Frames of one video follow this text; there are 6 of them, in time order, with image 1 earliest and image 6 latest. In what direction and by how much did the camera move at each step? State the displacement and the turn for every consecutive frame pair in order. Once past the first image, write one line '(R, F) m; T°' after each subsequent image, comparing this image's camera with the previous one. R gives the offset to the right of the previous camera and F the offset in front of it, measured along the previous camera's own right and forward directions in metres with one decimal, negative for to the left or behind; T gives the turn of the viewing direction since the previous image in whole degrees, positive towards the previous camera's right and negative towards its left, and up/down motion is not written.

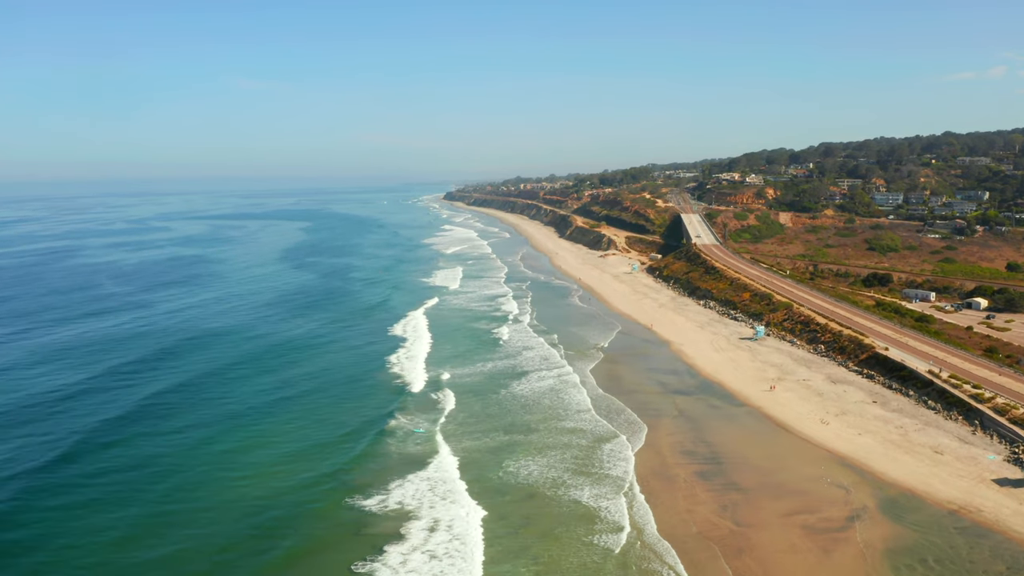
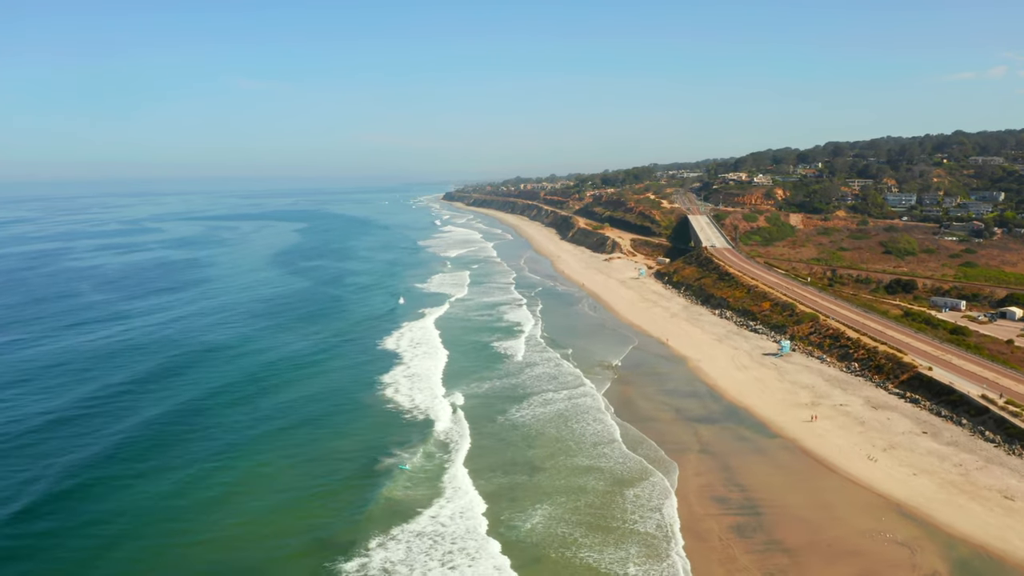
(0.0, +3.6) m; 0°
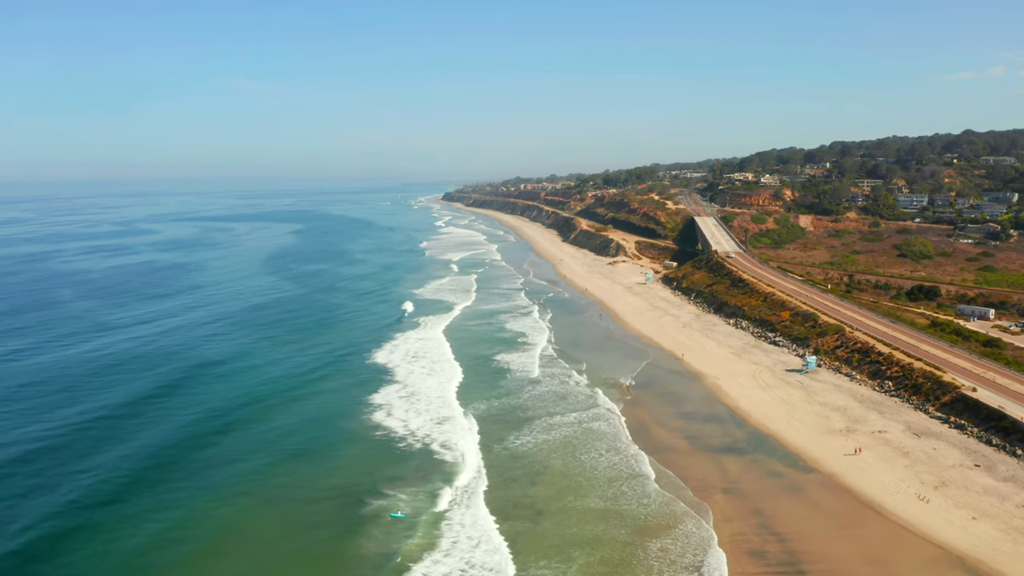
(0.0, +3.0) m; 0°
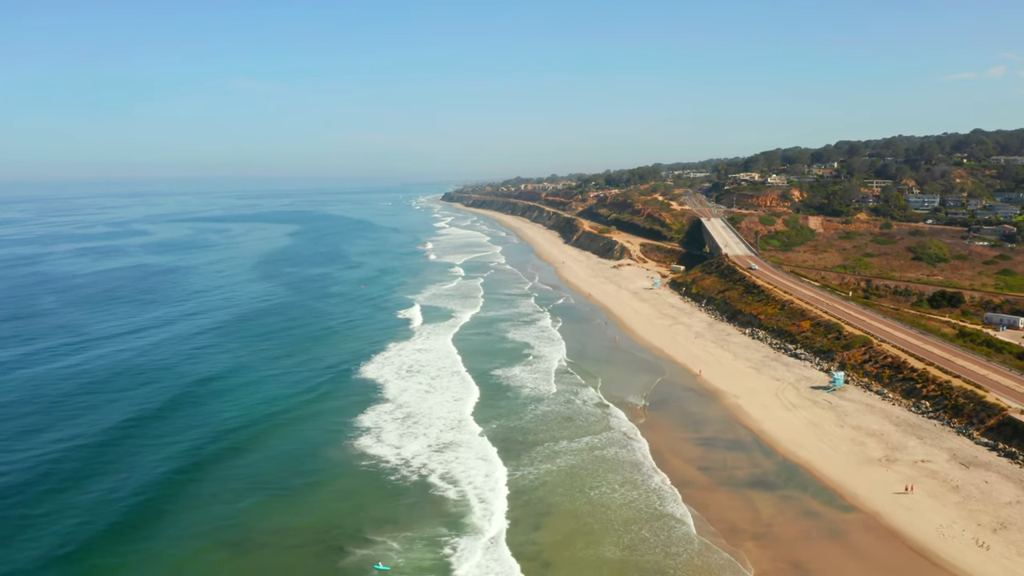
(0.0, +2.7) m; 0°
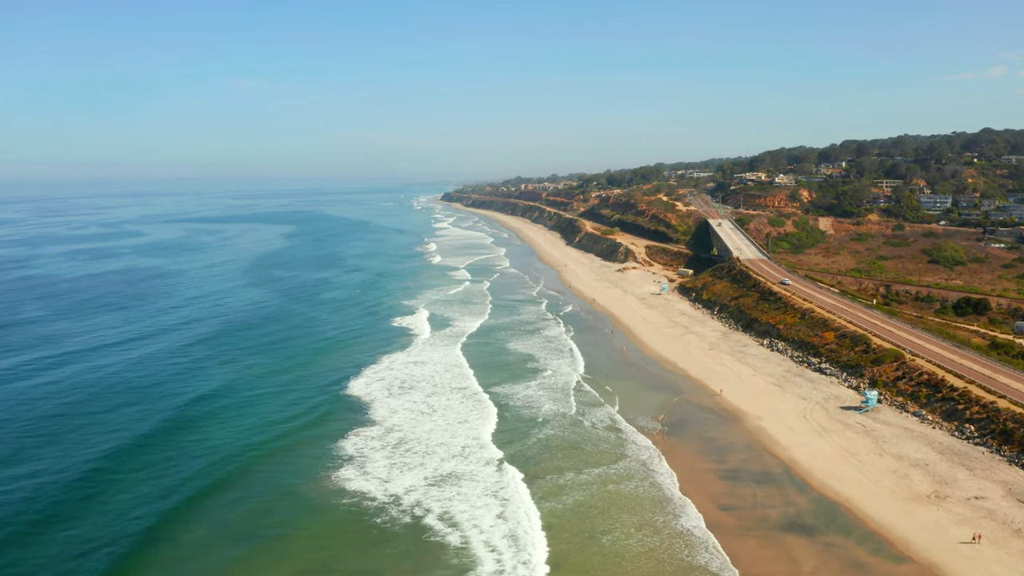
(0.0, +2.7) m; 0°
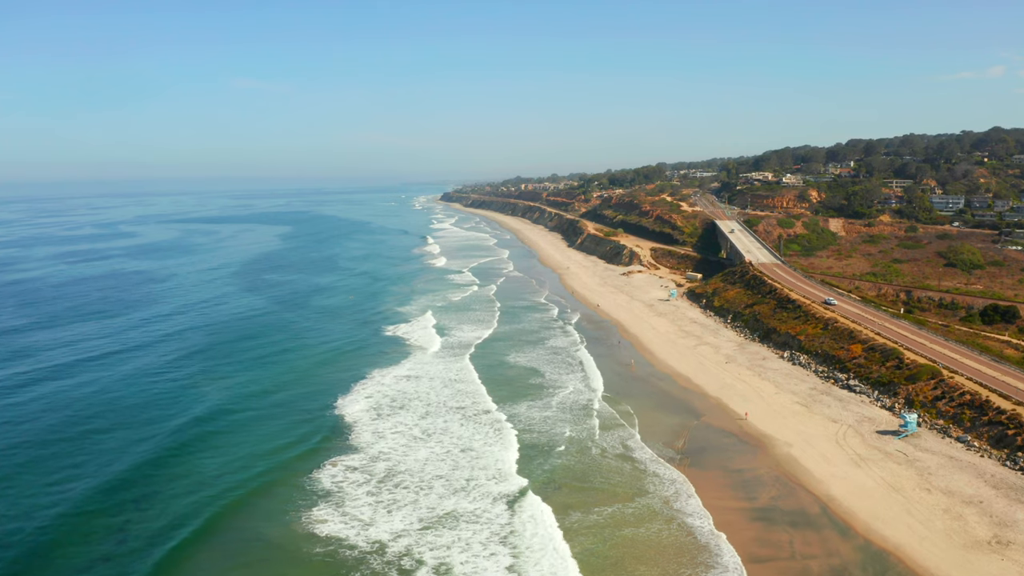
(-0.1, +2.6) m; 0°
